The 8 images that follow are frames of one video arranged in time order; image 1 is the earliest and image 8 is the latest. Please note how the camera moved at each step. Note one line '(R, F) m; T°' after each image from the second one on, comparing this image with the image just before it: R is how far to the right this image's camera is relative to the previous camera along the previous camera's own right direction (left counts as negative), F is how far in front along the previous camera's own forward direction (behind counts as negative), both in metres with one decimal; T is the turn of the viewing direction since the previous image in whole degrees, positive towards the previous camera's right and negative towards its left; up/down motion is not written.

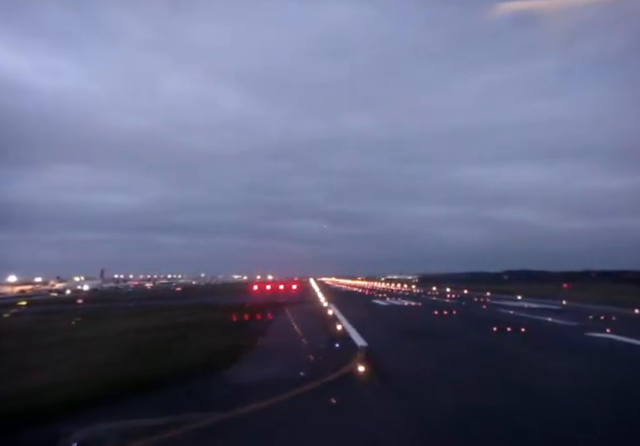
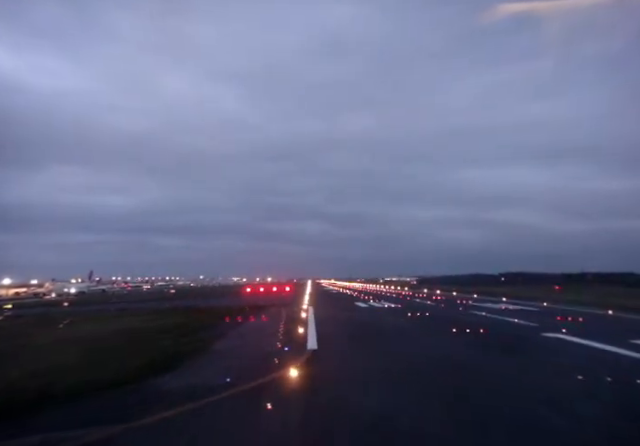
(+1.3, -0.4) m; 0°
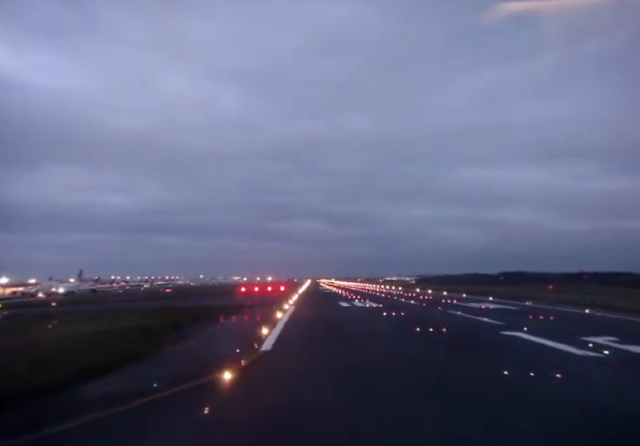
(+1.2, -0.5) m; 0°
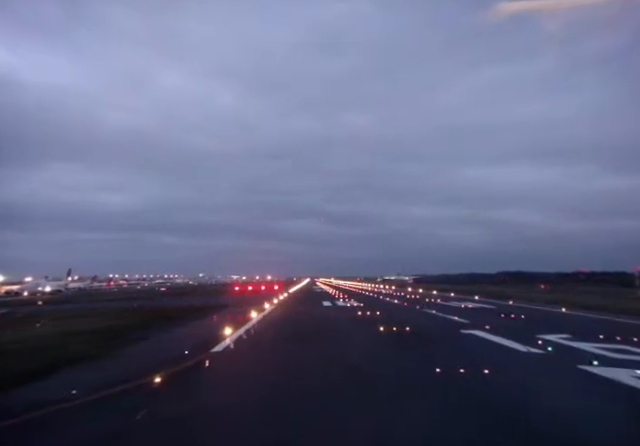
(+1.1, -0.5) m; +1°
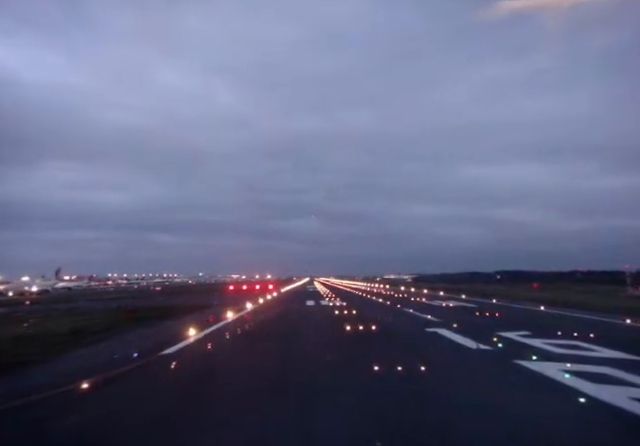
(+1.2, -0.3) m; +1°
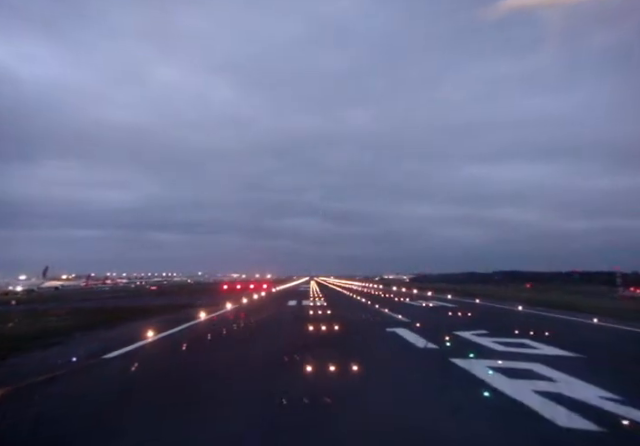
(+1.3, -0.4) m; +1°
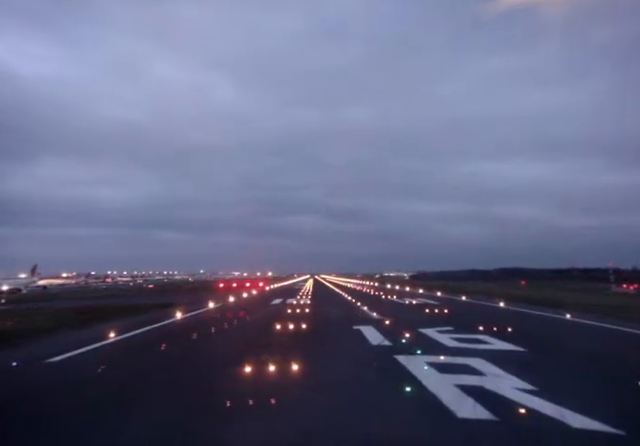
(+1.2, -0.2) m; 0°
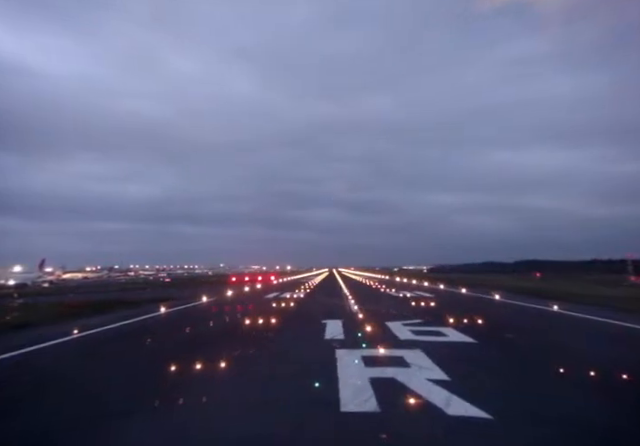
(+1.8, 0.0) m; -2°
